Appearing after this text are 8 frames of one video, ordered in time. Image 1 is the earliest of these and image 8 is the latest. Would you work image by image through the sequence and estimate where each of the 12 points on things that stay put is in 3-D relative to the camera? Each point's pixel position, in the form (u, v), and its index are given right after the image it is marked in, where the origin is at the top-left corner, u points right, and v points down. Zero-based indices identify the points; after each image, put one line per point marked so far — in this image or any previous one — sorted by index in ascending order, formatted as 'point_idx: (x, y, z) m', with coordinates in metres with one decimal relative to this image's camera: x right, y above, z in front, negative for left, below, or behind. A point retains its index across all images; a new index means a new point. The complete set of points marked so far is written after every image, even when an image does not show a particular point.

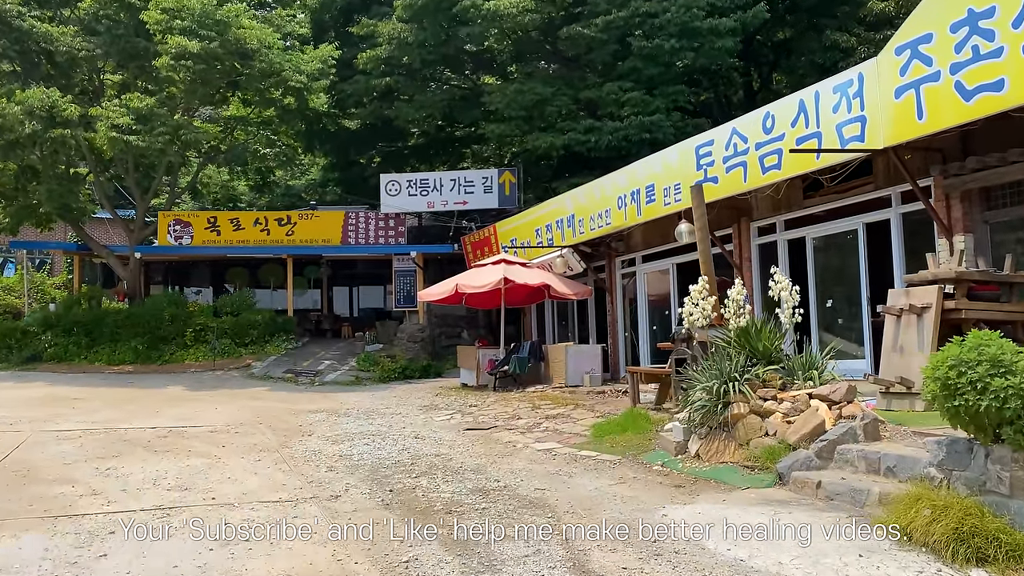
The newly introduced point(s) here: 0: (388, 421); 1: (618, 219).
0: (-1.4, -1.5, +9.8) m
1: (+1.5, +1.0, +11.9) m
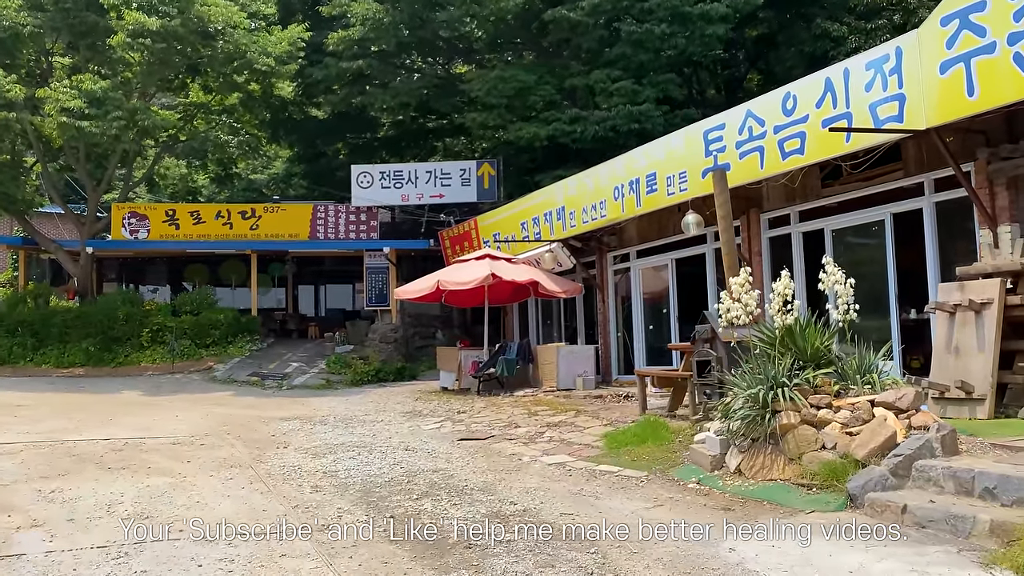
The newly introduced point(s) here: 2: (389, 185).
0: (-1.5, -1.5, +8.9) m
1: (+1.3, +1.0, +11.1) m
2: (-2.5, +2.1, +17.2) m
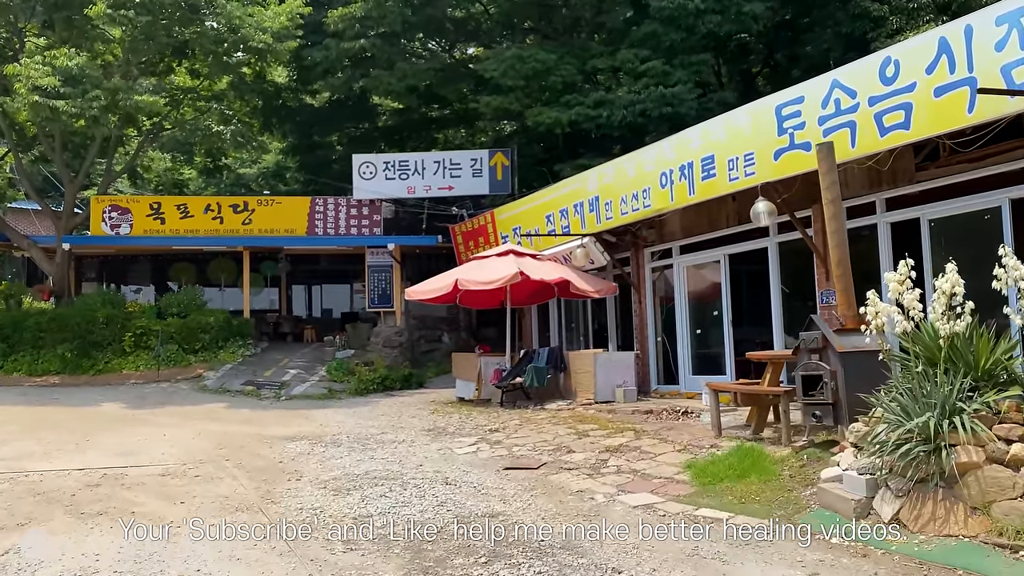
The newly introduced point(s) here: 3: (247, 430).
0: (-1.1, -1.5, +7.5) m
1: (+1.7, +1.0, +9.8) m
2: (-2.2, +2.1, +15.9) m
3: (-2.9, -1.5, +9.3) m
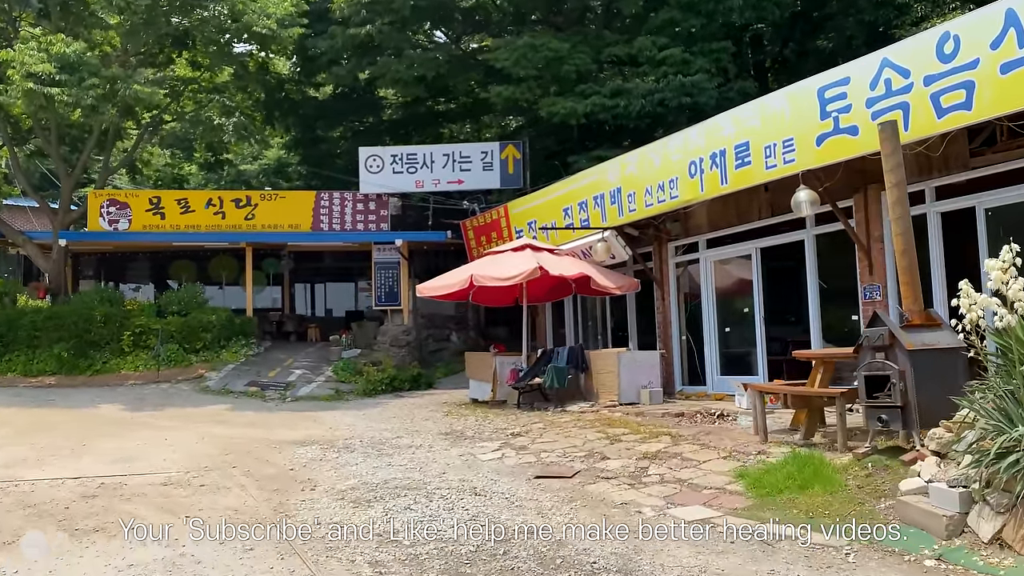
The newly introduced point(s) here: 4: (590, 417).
0: (-0.8, -1.4, +7.0) m
1: (+1.9, +1.1, +9.3) m
2: (-2.0, +2.1, +15.4) m
3: (-2.6, -1.5, +8.7) m
4: (+0.8, -1.3, +8.7) m
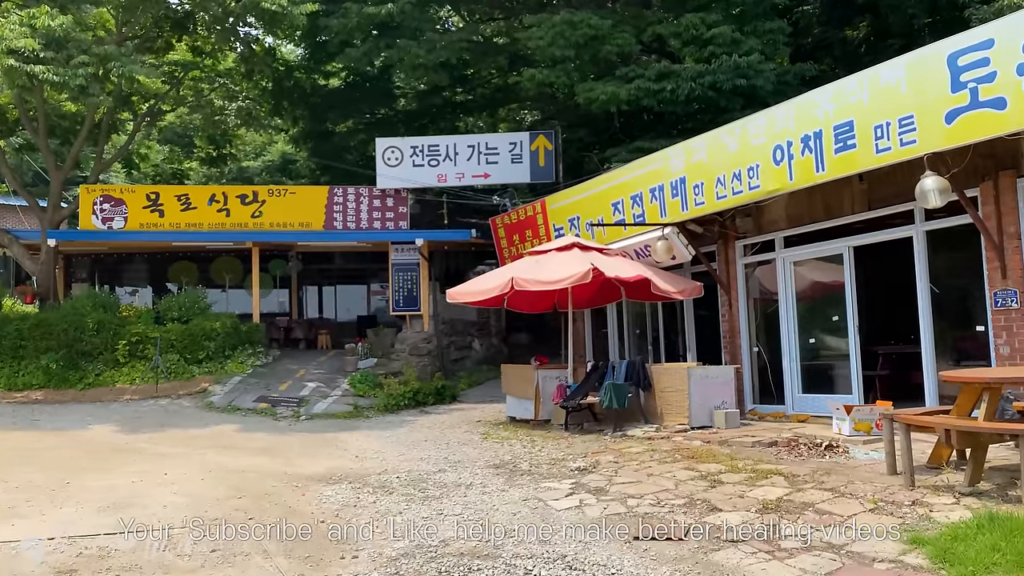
0: (-0.3, -1.5, +5.7) m
1: (+2.5, +1.0, +8.0) m
2: (-1.5, +2.1, +14.1) m
3: (-2.1, -1.6, +7.4) m
4: (+1.3, -1.4, +7.4) m
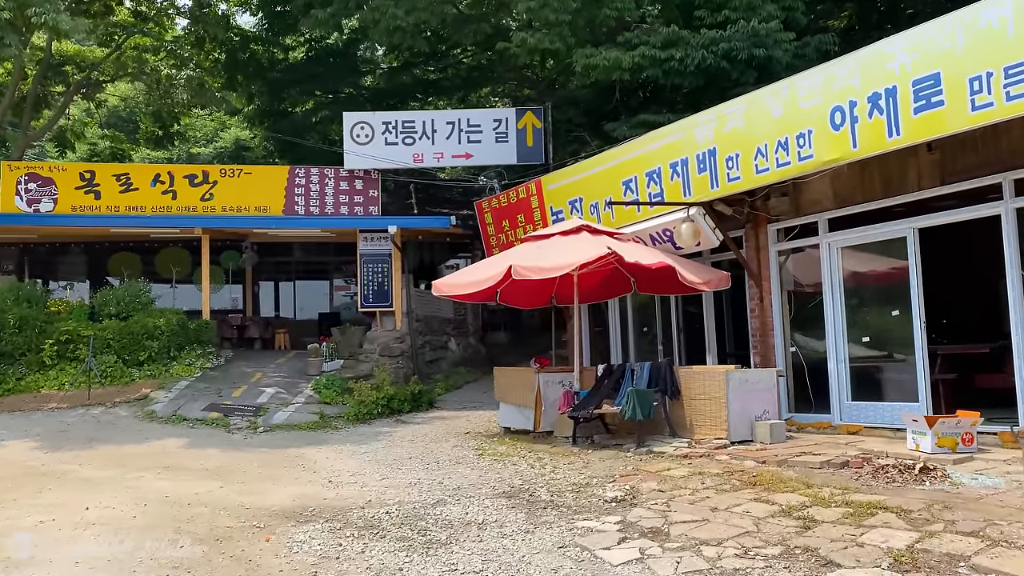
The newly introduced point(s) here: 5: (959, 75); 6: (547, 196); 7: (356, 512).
0: (-0.1, -1.4, +4.3) m
1: (+2.5, +1.1, +6.8) m
2: (-1.7, +2.2, +12.6) m
3: (-2.0, -1.5, +5.9) m
4: (+1.4, -1.3, +6.1) m
5: (+3.0, +1.5, +5.8) m
6: (+0.4, +1.1, +10.2) m
7: (-1.0, -1.4, +5.4) m
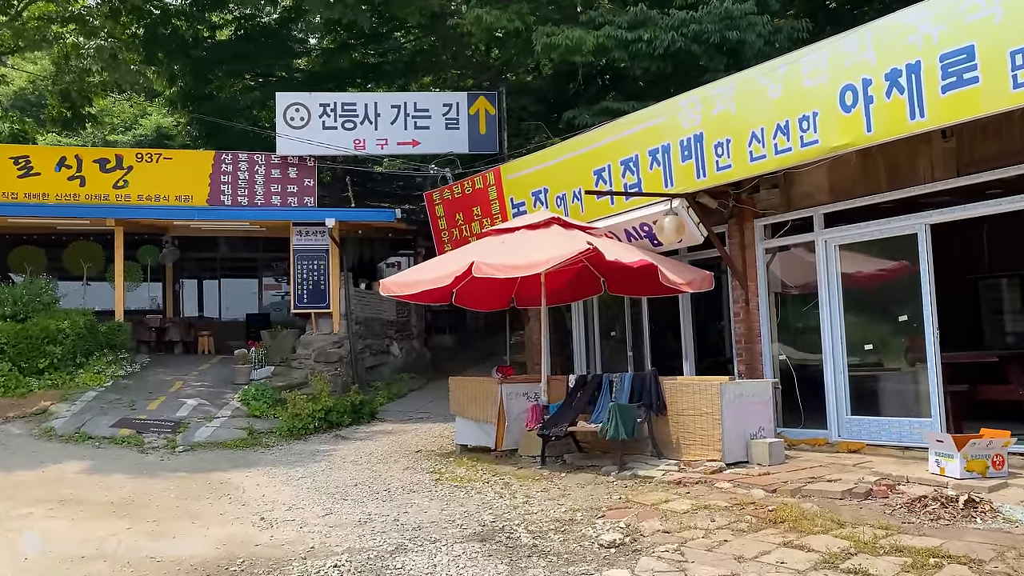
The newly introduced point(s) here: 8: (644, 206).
0: (-0.2, -1.4, +3.3) m
1: (+2.3, +1.1, +6.0) m
2: (-2.4, +2.2, +11.5) m
3: (-2.2, -1.4, +4.8) m
4: (+1.2, -1.3, +5.2) m
5: (+2.9, +1.4, +5.1) m
6: (-0.1, +1.1, +9.2) m
7: (-1.1, -1.4, +4.4) m
8: (+1.1, +0.7, +7.8) m
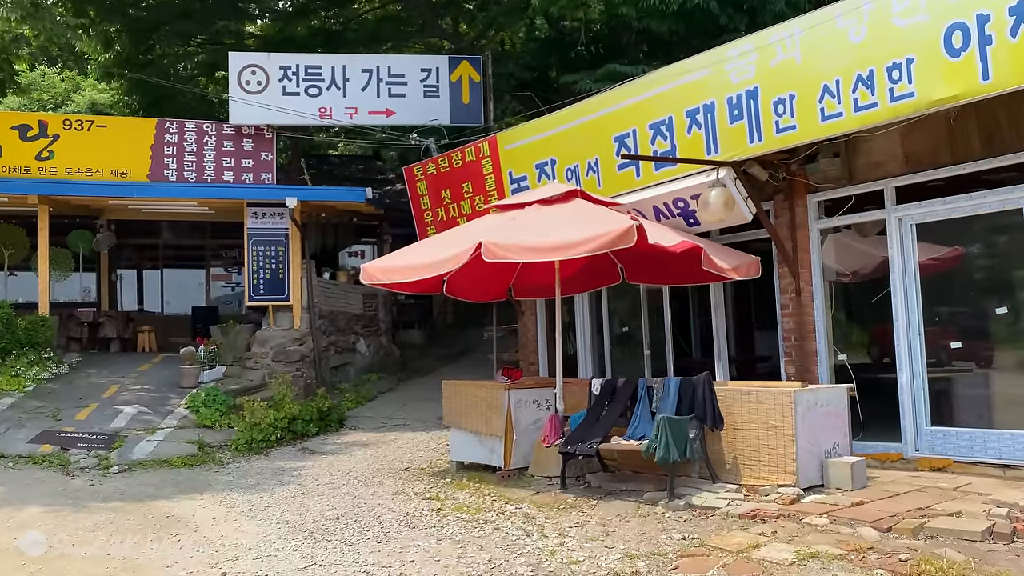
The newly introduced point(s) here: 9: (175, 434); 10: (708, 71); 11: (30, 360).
0: (+0.2, -1.3, +2.1) m
1: (+2.5, +1.2, +4.9) m
2: (-2.5, +2.3, +10.0) m
3: (-1.9, -1.4, +3.4) m
4: (+1.5, -1.2, +4.1) m
5: (+3.1, +1.5, +4.0) m
6: (-0.1, +1.2, +8.0) m
7: (-0.8, -1.3, +3.1) m
8: (+1.1, +0.8, +6.6) m
9: (-3.1, -1.3, +7.9) m
10: (+1.4, +1.6, +6.2) m
11: (-5.4, -0.8, +9.6) m
